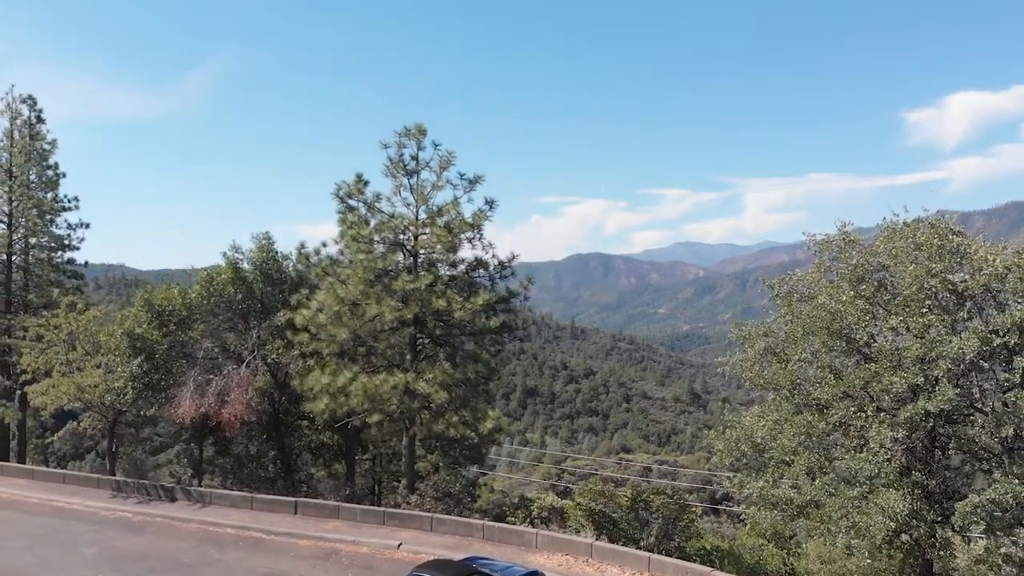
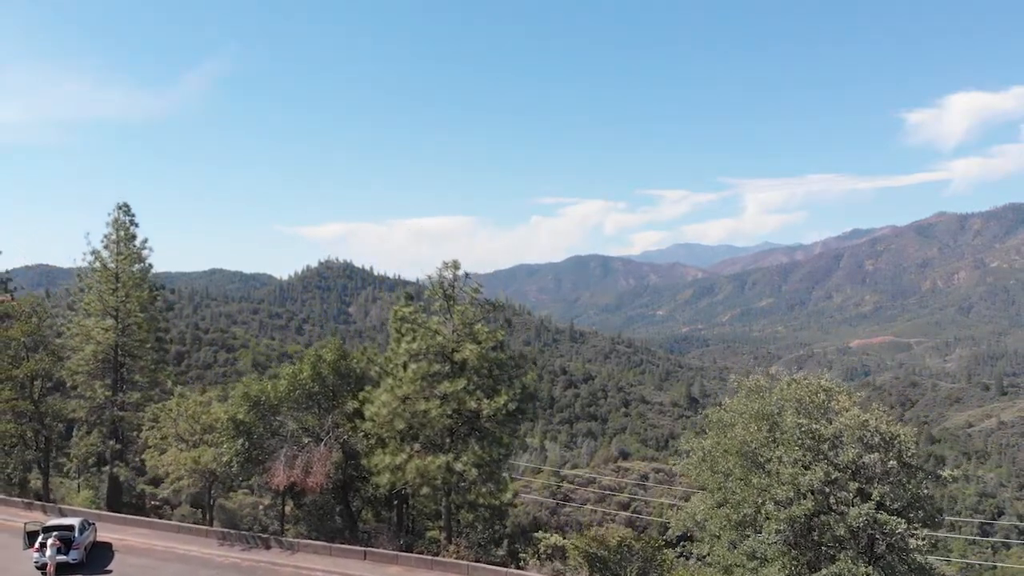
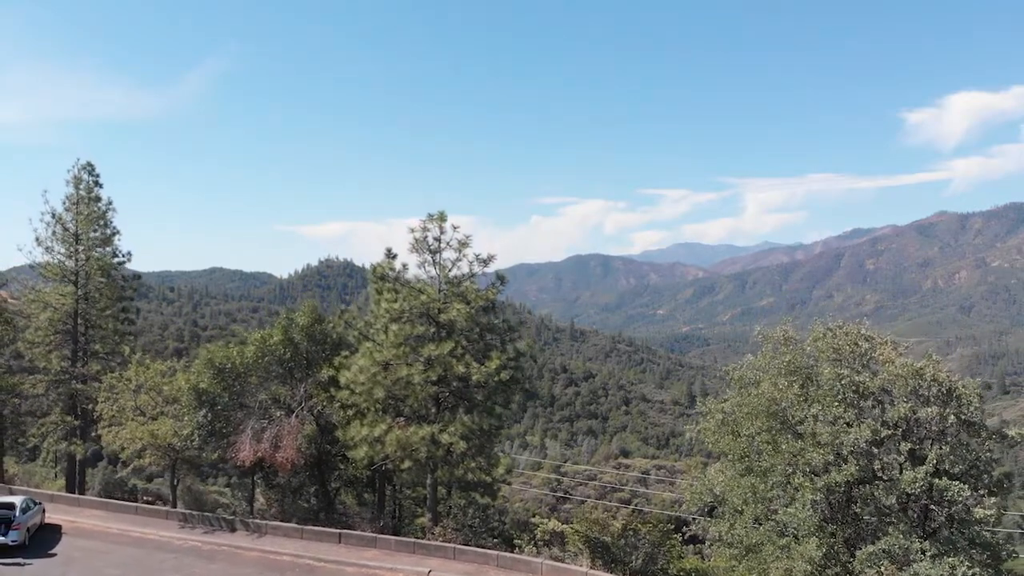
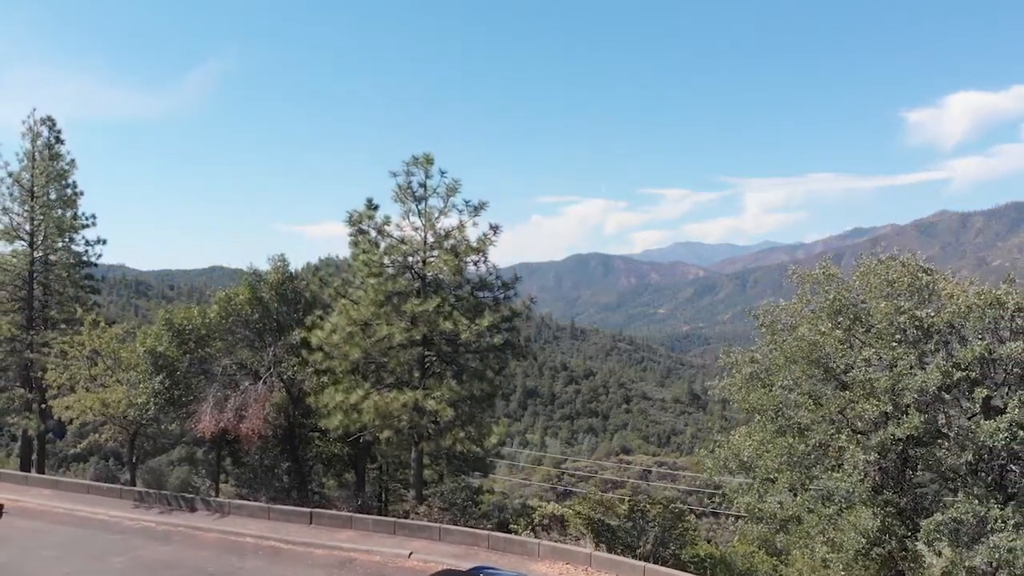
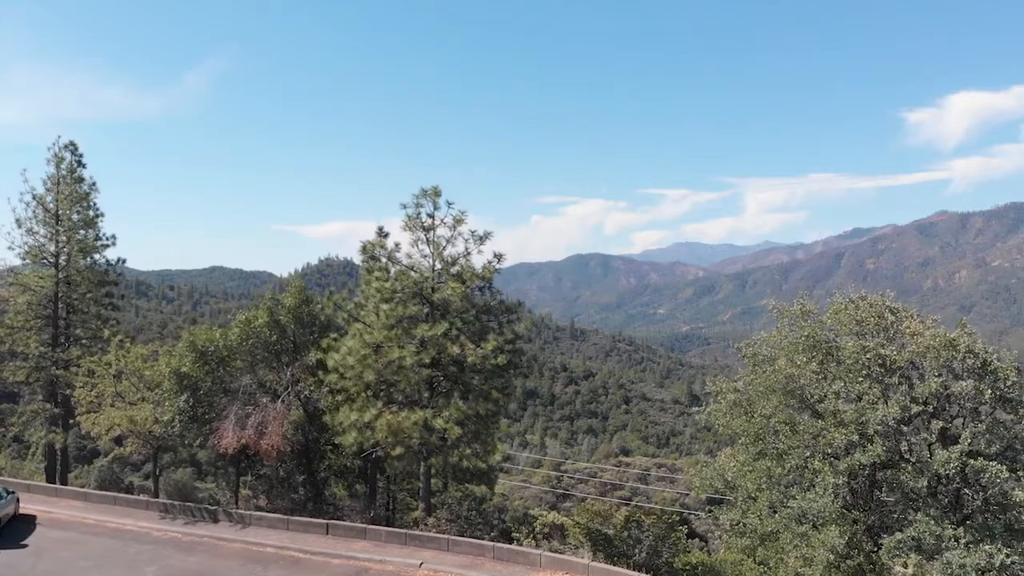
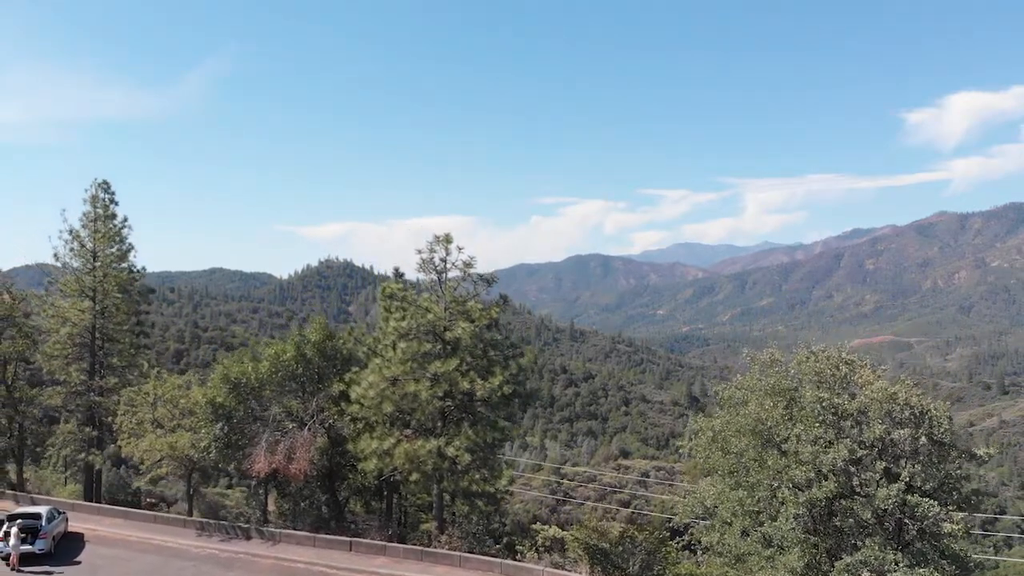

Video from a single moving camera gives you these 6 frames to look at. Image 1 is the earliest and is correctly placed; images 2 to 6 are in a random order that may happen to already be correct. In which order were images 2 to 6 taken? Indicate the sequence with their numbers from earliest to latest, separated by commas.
4, 5, 3, 6, 2
